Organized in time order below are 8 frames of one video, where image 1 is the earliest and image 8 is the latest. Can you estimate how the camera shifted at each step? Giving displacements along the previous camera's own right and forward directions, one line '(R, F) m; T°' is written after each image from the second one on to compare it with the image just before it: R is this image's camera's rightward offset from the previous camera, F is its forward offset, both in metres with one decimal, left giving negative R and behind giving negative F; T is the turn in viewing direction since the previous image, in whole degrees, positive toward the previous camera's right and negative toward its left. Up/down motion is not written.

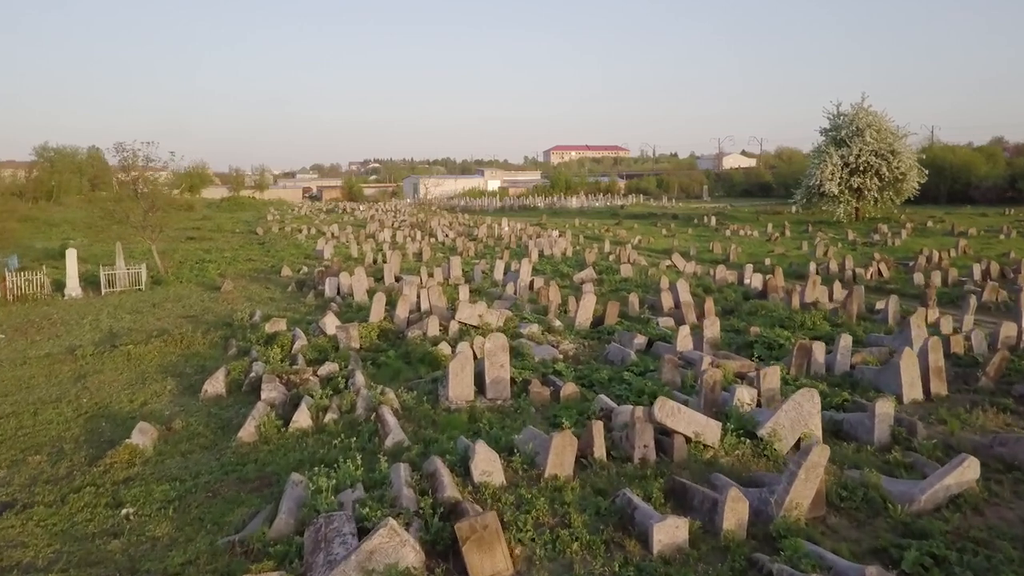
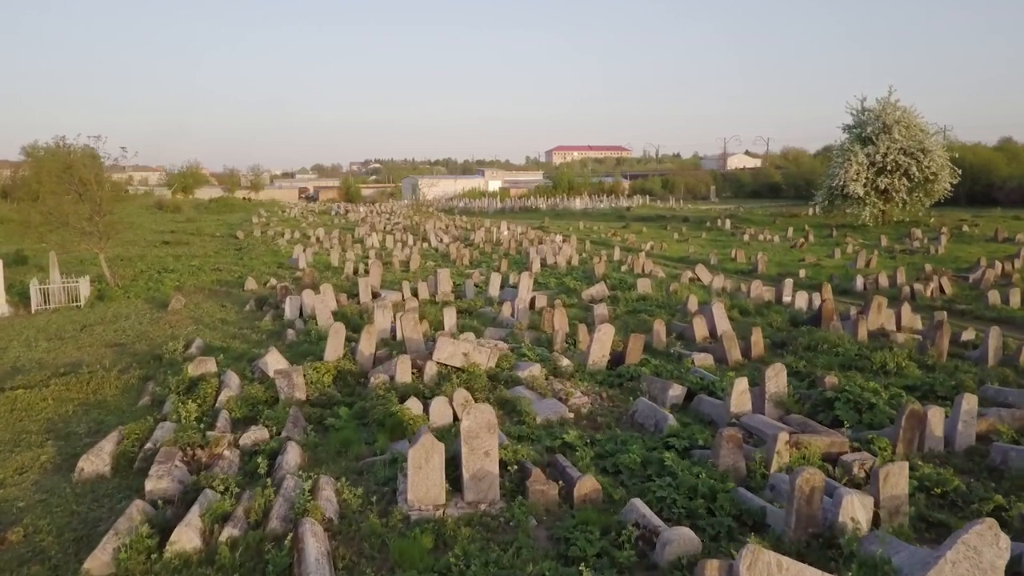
(+0.1, +2.2) m; 0°
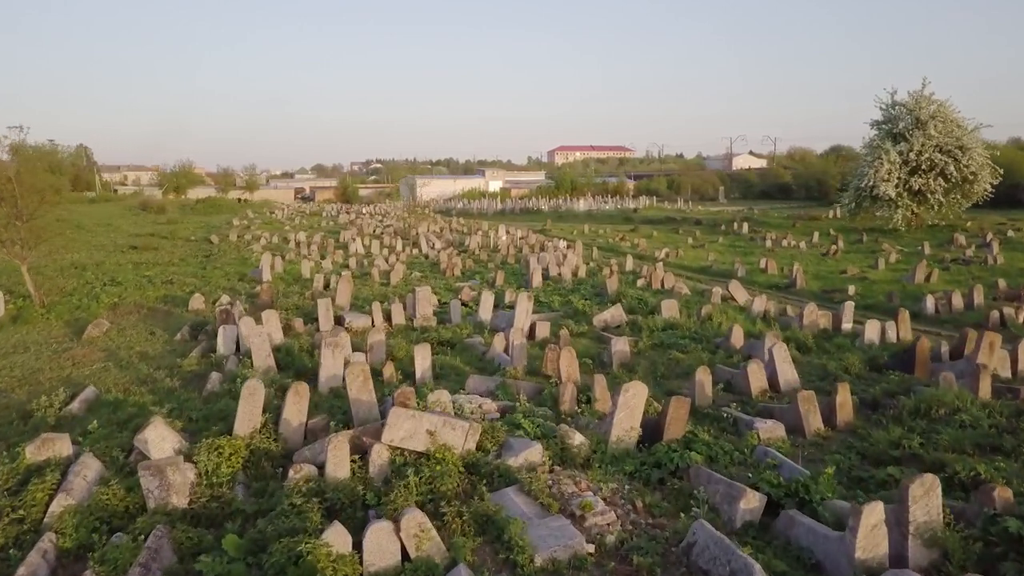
(+0.1, +2.4) m; 0°
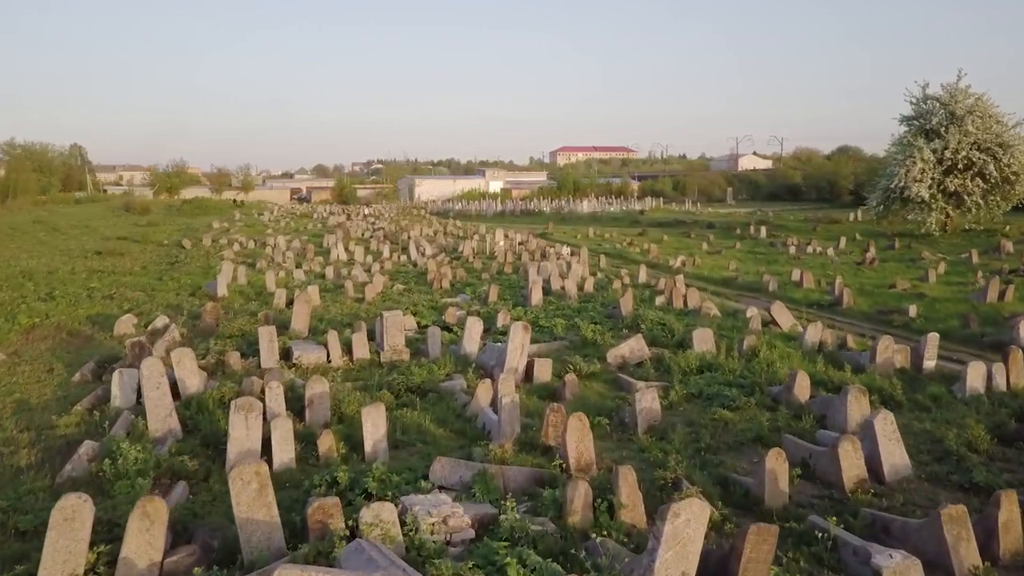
(+0.1, +2.2) m; 0°
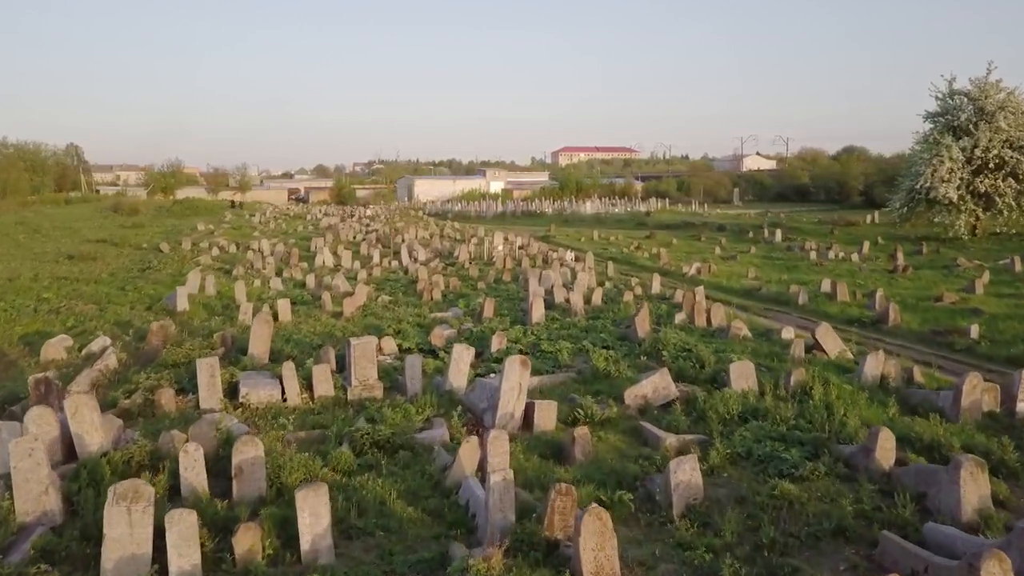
(0.0, +1.5) m; 0°
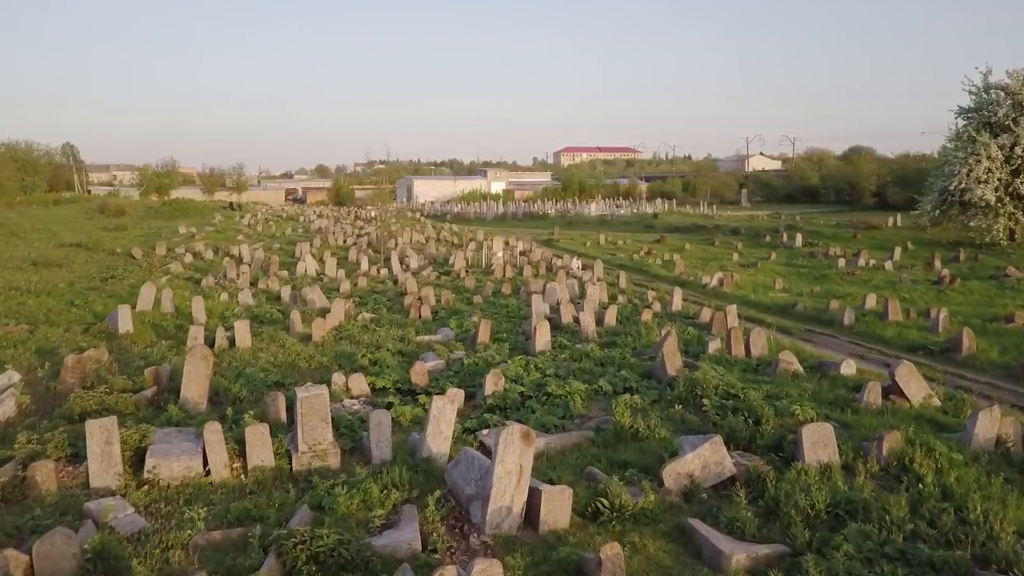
(0.0, +1.7) m; 0°
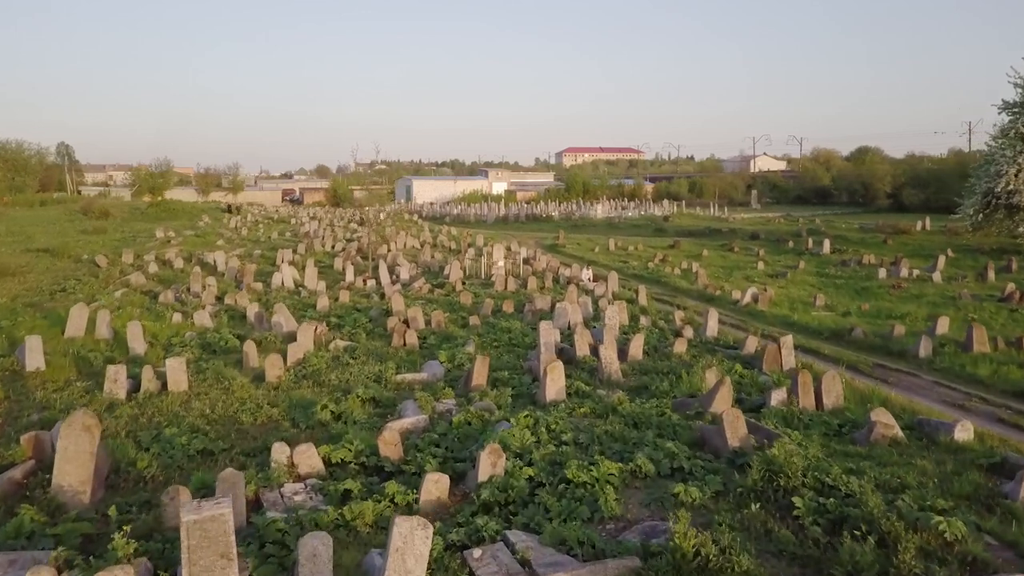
(0.0, +2.0) m; 0°
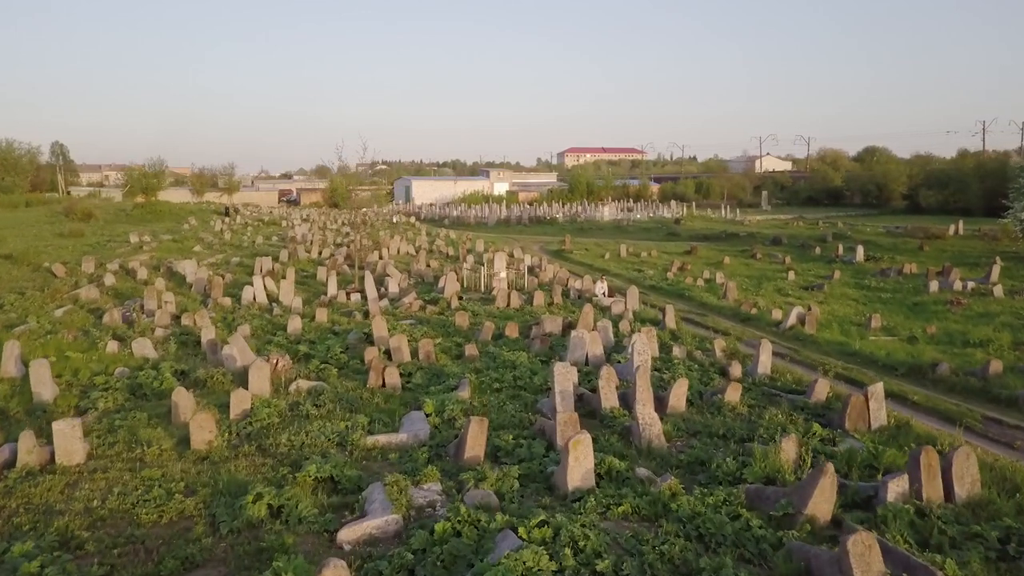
(0.0, +1.9) m; 0°
